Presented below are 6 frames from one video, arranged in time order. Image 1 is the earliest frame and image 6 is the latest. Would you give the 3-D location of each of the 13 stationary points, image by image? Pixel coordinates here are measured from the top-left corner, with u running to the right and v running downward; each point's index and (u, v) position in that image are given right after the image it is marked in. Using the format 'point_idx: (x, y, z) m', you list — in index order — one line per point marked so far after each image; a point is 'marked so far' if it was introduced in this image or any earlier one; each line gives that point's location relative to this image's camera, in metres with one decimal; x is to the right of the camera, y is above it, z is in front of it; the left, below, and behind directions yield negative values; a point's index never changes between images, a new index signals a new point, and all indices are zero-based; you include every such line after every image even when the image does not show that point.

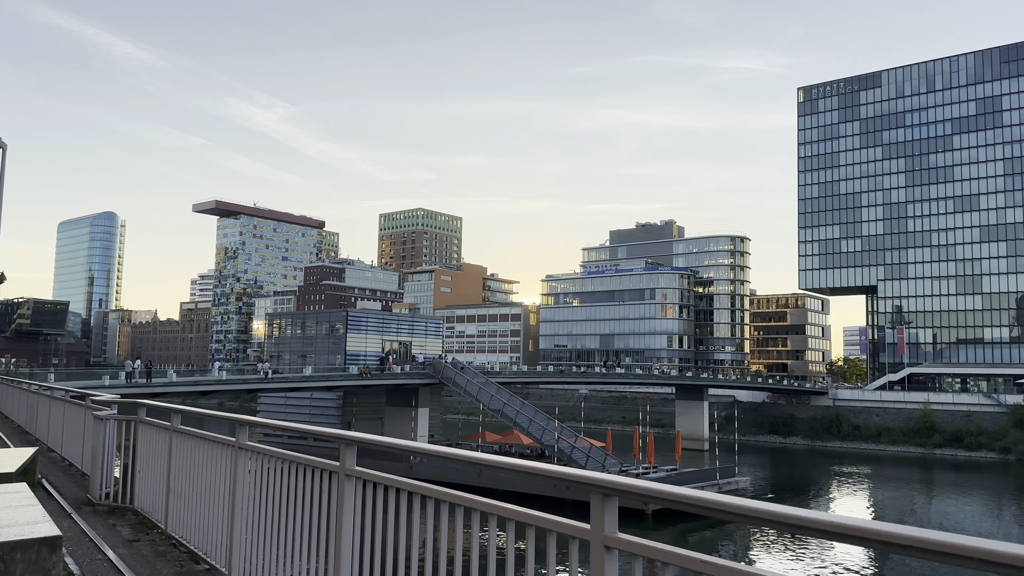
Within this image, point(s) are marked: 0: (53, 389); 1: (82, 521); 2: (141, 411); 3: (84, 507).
0: (-8.3, -1.9, +14.8) m
1: (-4.2, -2.3, +7.9) m
2: (-3.8, -1.3, +8.5) m
3: (-4.6, -2.3, +8.7) m
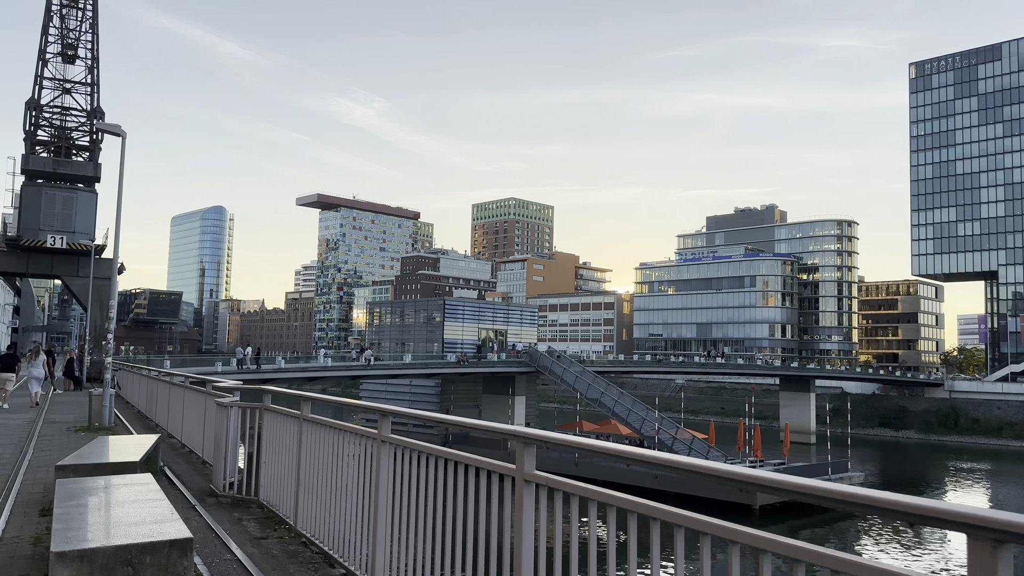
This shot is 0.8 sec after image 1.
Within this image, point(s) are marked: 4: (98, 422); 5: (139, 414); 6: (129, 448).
0: (-6.1, -1.6, +14.8) m
1: (-2.8, -2.1, +7.5) m
2: (-2.4, -1.1, +8.0) m
3: (-3.1, -2.2, +8.3) m
4: (-8.0, -2.6, +15.8) m
5: (-8.4, -2.8, +18.5) m
6: (-4.3, -1.8, +9.1) m
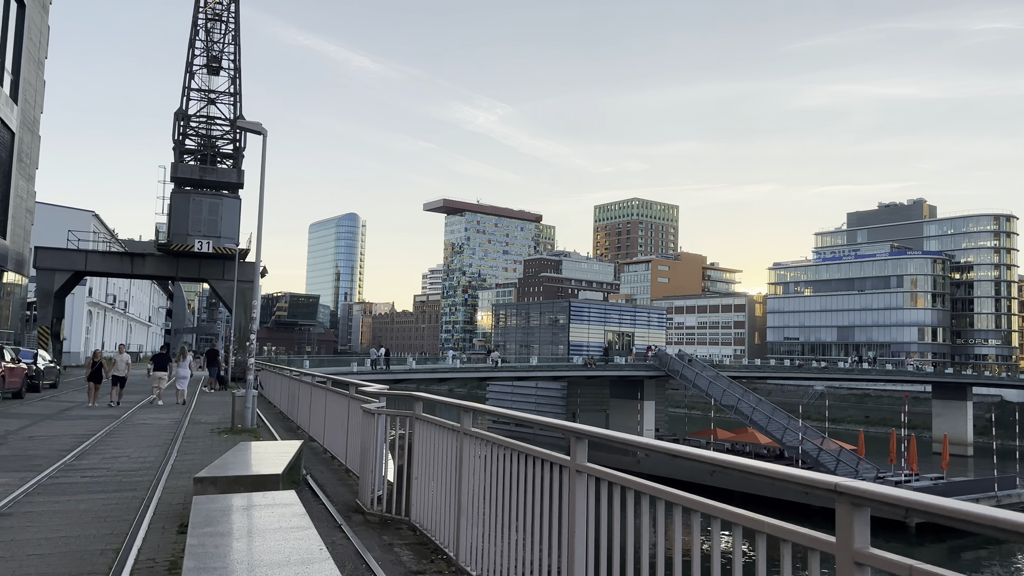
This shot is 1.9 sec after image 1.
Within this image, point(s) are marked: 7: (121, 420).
0: (-3.5, -1.6, +14.4) m
1: (-1.3, -2.0, +6.6) m
2: (-0.8, -1.0, +7.1) m
3: (-1.5, -2.1, +7.5) m
4: (-5.2, -2.6, +15.6) m
5: (-5.2, -2.8, +18.4) m
6: (-2.5, -1.7, +8.5) m
7: (-8.7, -2.9, +18.1) m
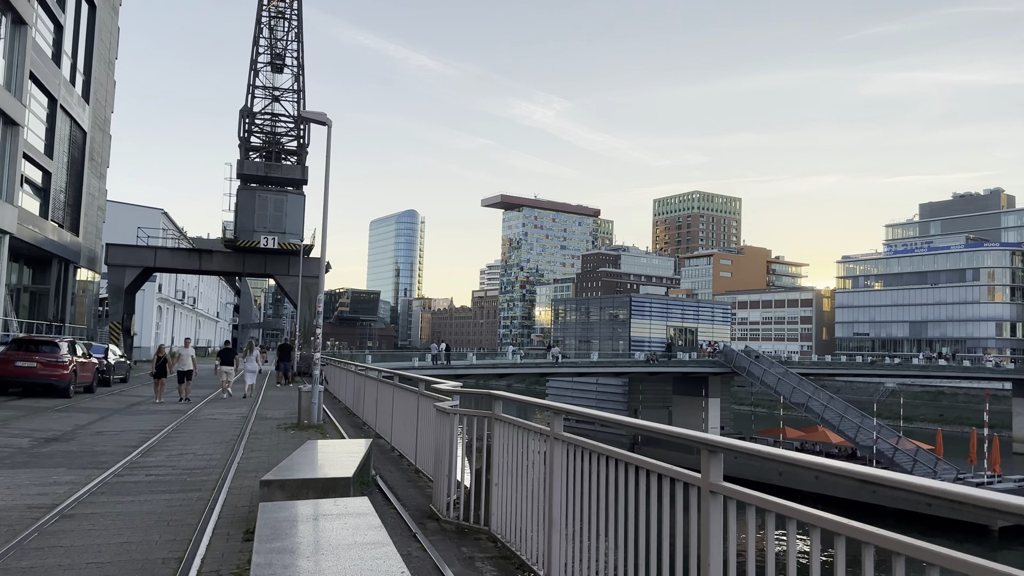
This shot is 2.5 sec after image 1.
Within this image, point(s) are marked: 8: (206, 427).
0: (-2.3, -1.5, +14.0) m
1: (-0.6, -1.9, +6.1) m
2: (-0.1, -0.9, +6.5) m
3: (-0.7, -2.0, +7.0) m
4: (-3.9, -2.5, +15.3) m
5: (-3.7, -2.7, +18.1) m
6: (-1.7, -1.7, +8.0) m
7: (-7.2, -2.8, +18.1) m
8: (-6.0, -2.7, +16.0) m
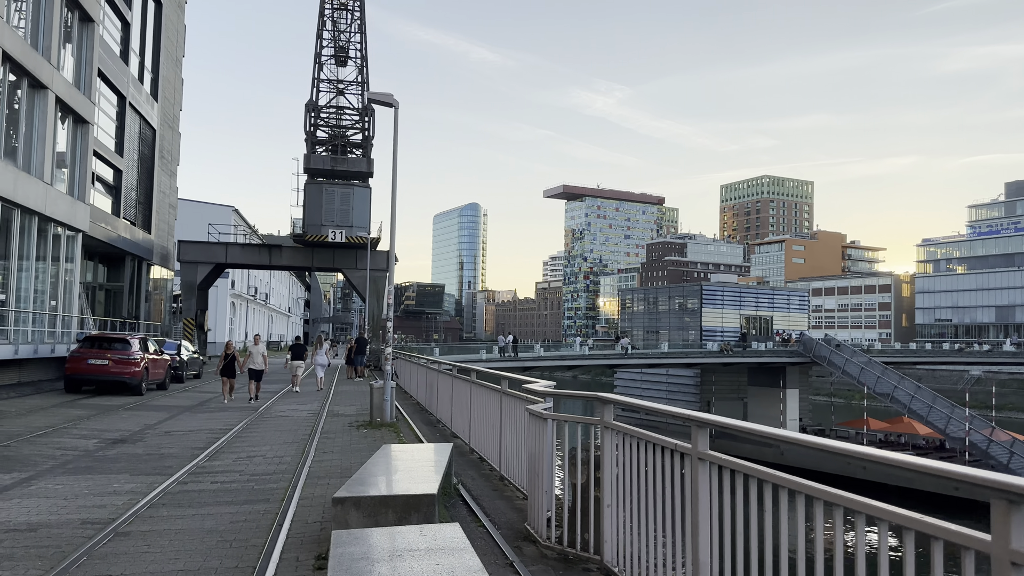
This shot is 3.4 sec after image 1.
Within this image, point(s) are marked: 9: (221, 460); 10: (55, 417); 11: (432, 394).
0: (-0.9, -1.3, +13.1) m
1: (+0.1, -1.8, +5.1) m
2: (+0.6, -0.8, +5.5) m
3: (+0.1, -1.9, +6.0) m
4: (-2.4, -2.3, +14.5) m
5: (-2.0, -2.5, +17.3) m
6: (-0.8, -1.5, +7.1) m
7: (-5.5, -2.7, +17.6) m
8: (-4.5, -2.6, +15.4) m
9: (-3.7, -2.2, +10.4) m
10: (-8.7, -2.4, +15.4) m
11: (-1.6, -2.1, +15.7) m
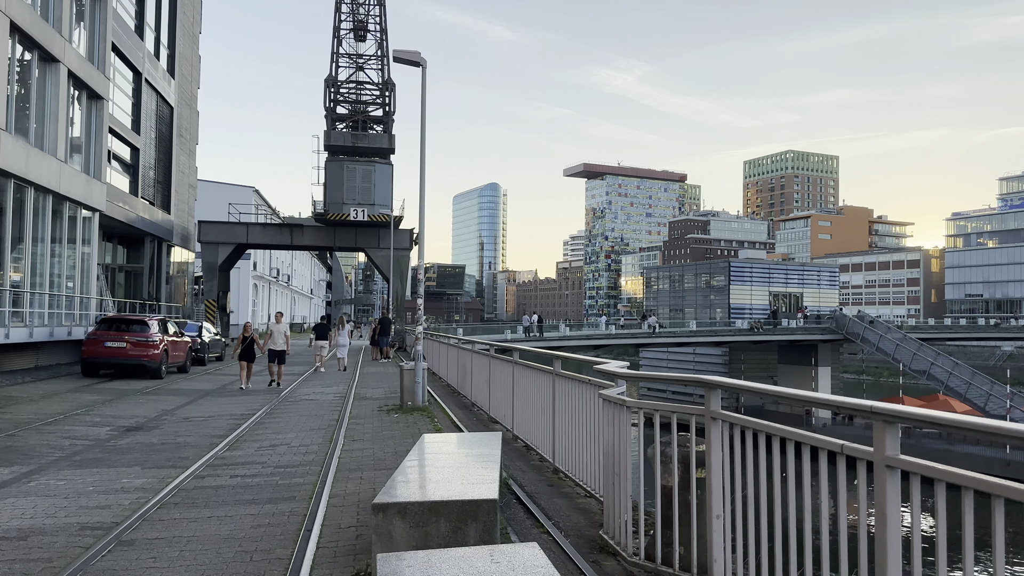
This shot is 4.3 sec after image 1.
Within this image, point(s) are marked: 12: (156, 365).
0: (-0.3, -0.9, +12.1) m
1: (+0.6, -1.6, +4.1) m
2: (+1.1, -0.6, +4.4) m
3: (+0.5, -1.7, +5.0) m
4: (-1.7, -1.9, +13.6) m
5: (-1.3, -2.0, +16.3) m
6: (-0.3, -1.3, +6.1) m
7: (-4.7, -2.2, +16.7) m
8: (-3.8, -2.2, +14.5) m
9: (-3.1, -1.9, +9.5) m
10: (-8.0, -2.1, +14.7) m
11: (-0.9, -1.6, +14.7) m
12: (-8.6, -1.8, +19.7) m
